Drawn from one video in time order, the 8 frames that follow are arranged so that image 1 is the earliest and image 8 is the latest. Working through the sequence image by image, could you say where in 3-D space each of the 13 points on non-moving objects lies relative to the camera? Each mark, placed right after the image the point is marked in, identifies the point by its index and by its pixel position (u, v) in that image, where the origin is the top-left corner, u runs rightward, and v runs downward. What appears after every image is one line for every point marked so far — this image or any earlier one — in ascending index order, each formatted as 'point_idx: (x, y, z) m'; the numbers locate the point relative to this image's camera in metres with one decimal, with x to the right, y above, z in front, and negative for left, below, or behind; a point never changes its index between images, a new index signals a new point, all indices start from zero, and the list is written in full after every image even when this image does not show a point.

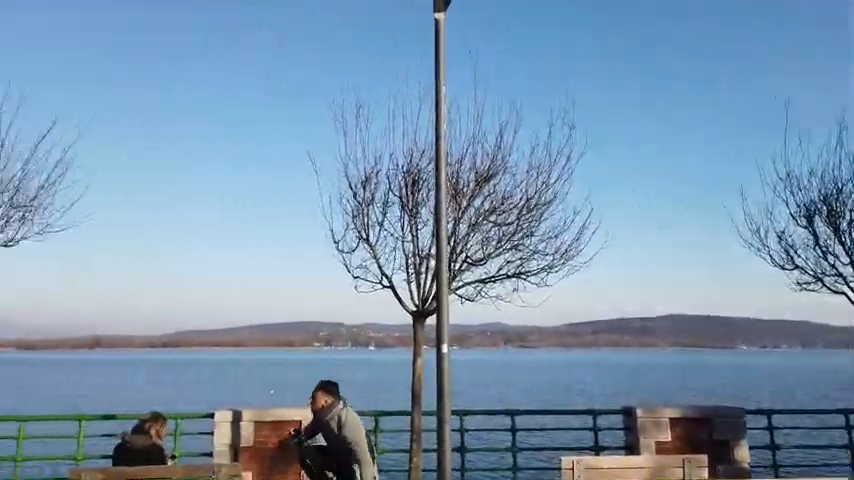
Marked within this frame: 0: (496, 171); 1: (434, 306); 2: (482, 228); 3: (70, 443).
0: (+1.0, +1.0, +9.6) m
1: (+0.1, -1.0, +9.5) m
2: (+0.7, +0.2, +8.9) m
3: (-7.9, -4.5, +14.1) m
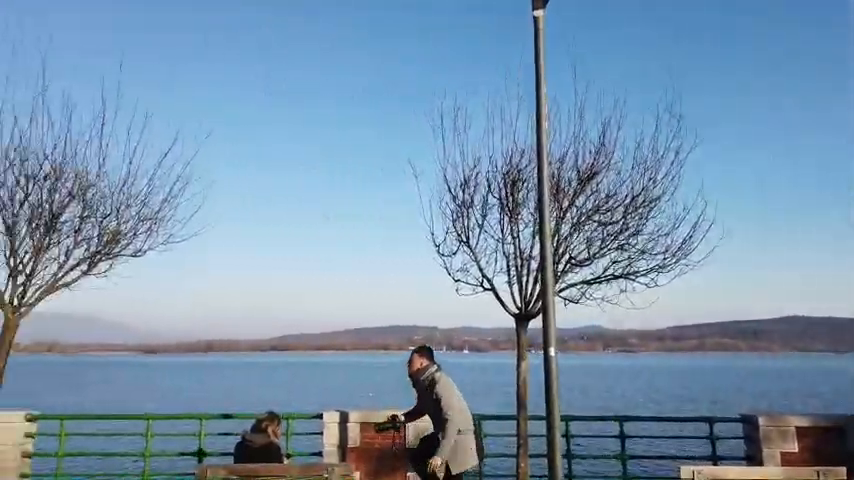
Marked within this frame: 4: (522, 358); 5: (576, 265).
0: (+2.5, +1.1, +9.3) m
1: (+1.6, -1.0, +9.3) m
2: (+2.2, +0.2, +8.6) m
3: (-5.6, -4.7, +15.0) m
4: (+1.5, -1.9, +10.1) m
5: (+2.4, -0.4, +10.0) m
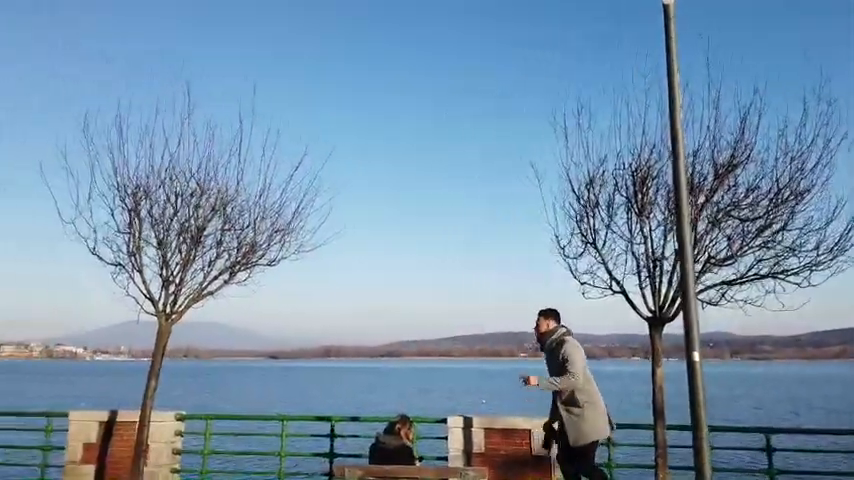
0: (+4.3, +1.1, +8.7) m
1: (+3.5, -1.0, +8.8) m
2: (+3.9, +0.2, +8.1) m
3: (-2.6, -5.0, +15.6) m
4: (+3.5, -1.9, +9.7) m
5: (+4.3, -0.4, +9.4) m
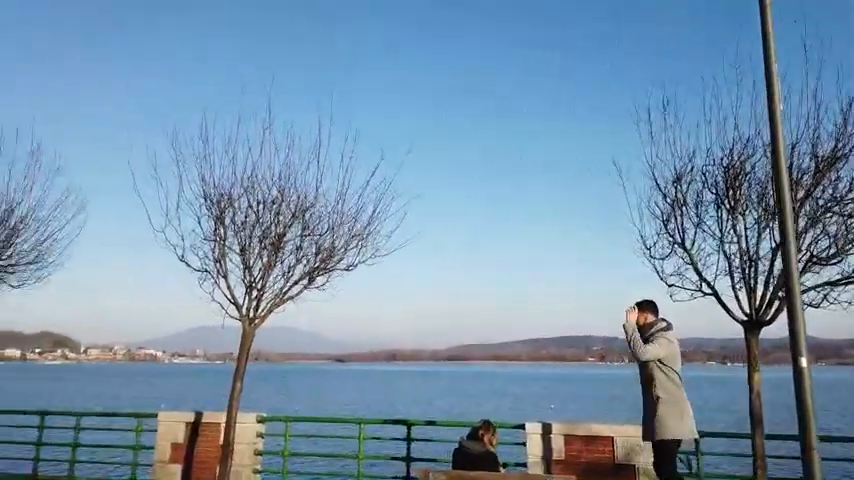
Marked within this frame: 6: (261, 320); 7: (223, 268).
0: (+5.4, +1.1, +8.1) m
1: (+4.6, -1.0, +8.3) m
2: (+4.9, +0.2, +7.6) m
3: (-0.7, -5.1, +15.6) m
4: (+4.8, -1.9, +9.1) m
5: (+5.5, -0.3, +8.8) m
6: (-3.3, -1.6, +12.5) m
7: (-3.9, -0.6, +12.1) m
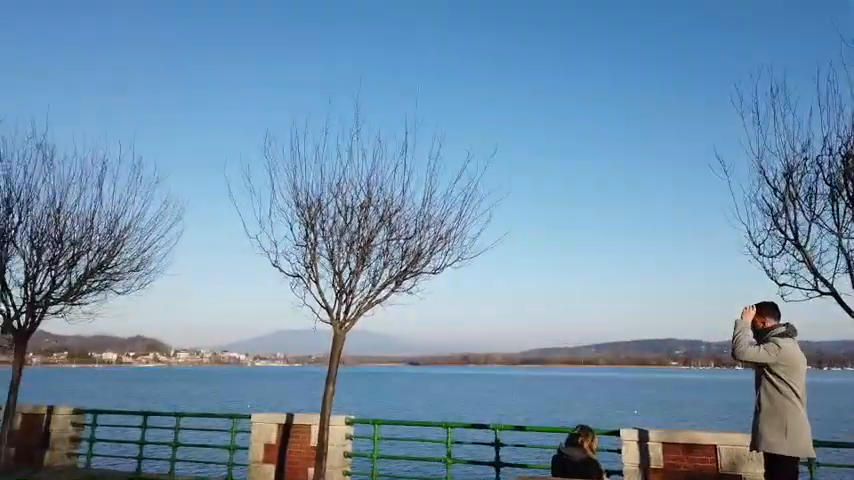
0: (+6.5, +1.2, +7.3) m
1: (+5.8, -0.9, +7.6) m
2: (+6.0, +0.3, +6.8) m
3: (+1.5, -5.1, +15.4) m
4: (+6.1, -1.8, +8.4) m
5: (+6.7, -0.2, +8.0) m
6: (-1.5, -1.7, +12.6) m
7: (-2.2, -0.7, +12.4) m
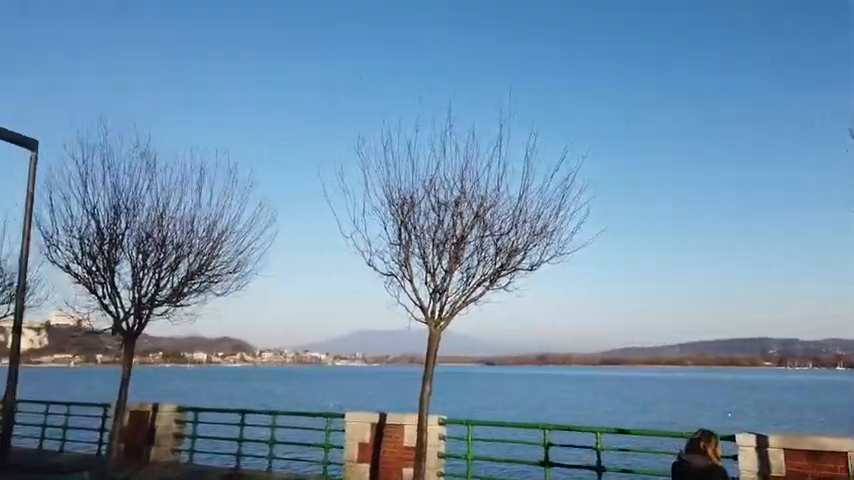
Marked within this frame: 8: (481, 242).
0: (+7.7, +1.4, +6.2) m
1: (+7.1, -0.7, +6.6) m
2: (+7.1, +0.5, +5.8) m
3: (+3.8, -5.0, +14.8) m
4: (+7.4, -1.6, +7.3) m
5: (+8.0, 0.0, +6.9) m
6: (+0.4, -1.6, +12.4) m
7: (-0.4, -0.6, +12.2) m
8: (+1.0, 0.0, +12.1) m
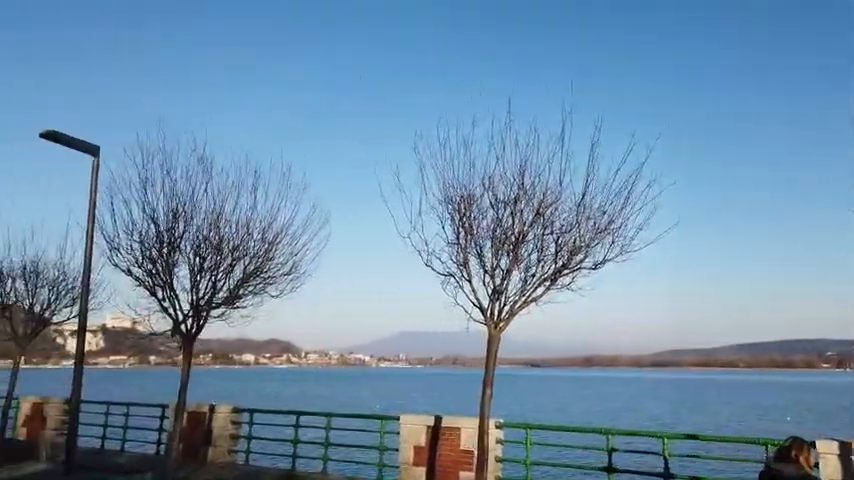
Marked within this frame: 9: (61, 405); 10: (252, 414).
0: (+8.4, +1.6, +5.4) m
1: (+7.8, -0.6, +5.8) m
2: (+7.8, +0.6, +5.0) m
3: (+5.1, -5.0, +14.3) m
4: (+8.2, -1.5, +6.5) m
5: (+8.7, +0.1, +6.1) m
6: (+1.5, -1.6, +12.1) m
7: (+0.7, -0.6, +12.0) m
8: (+2.1, 0.0, +11.7) m
9: (-10.1, -4.5, +17.3) m
10: (-5.4, -5.4, +19.5) m
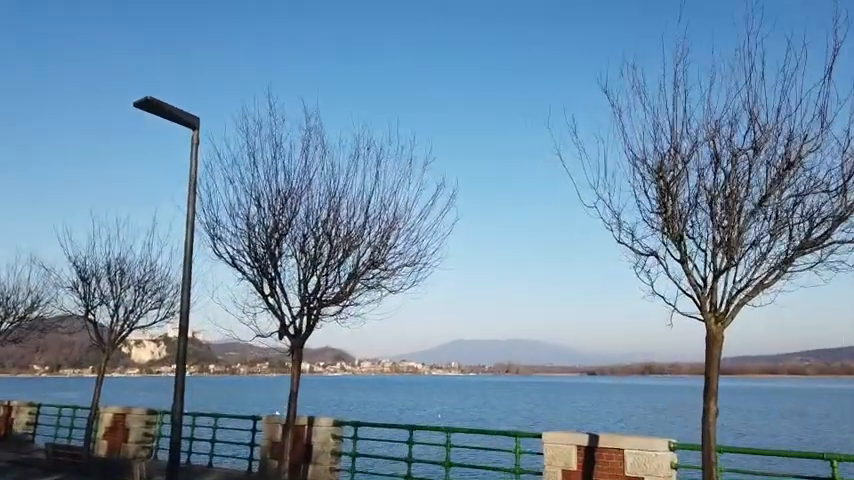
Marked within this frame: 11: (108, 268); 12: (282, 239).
0: (+10.7, +2.2, +2.1) m
1: (+10.1, +0.1, +2.5) m
2: (+10.1, +1.3, +1.7) m
3: (+8.2, -4.4, +11.1) m
4: (+10.7, -0.8, +3.2) m
5: (+11.1, +0.8, +2.7) m
6: (+4.4, -1.1, +9.2) m
7: (+3.6, -0.1, +9.2) m
8: (+5.0, +0.5, +8.8) m
9: (-6.7, -4.3, +15.3) m
10: (-1.8, -5.1, +17.2) m
11: (-9.4, -0.8, +18.7) m
12: (-3.0, 0.0, +13.1) m
